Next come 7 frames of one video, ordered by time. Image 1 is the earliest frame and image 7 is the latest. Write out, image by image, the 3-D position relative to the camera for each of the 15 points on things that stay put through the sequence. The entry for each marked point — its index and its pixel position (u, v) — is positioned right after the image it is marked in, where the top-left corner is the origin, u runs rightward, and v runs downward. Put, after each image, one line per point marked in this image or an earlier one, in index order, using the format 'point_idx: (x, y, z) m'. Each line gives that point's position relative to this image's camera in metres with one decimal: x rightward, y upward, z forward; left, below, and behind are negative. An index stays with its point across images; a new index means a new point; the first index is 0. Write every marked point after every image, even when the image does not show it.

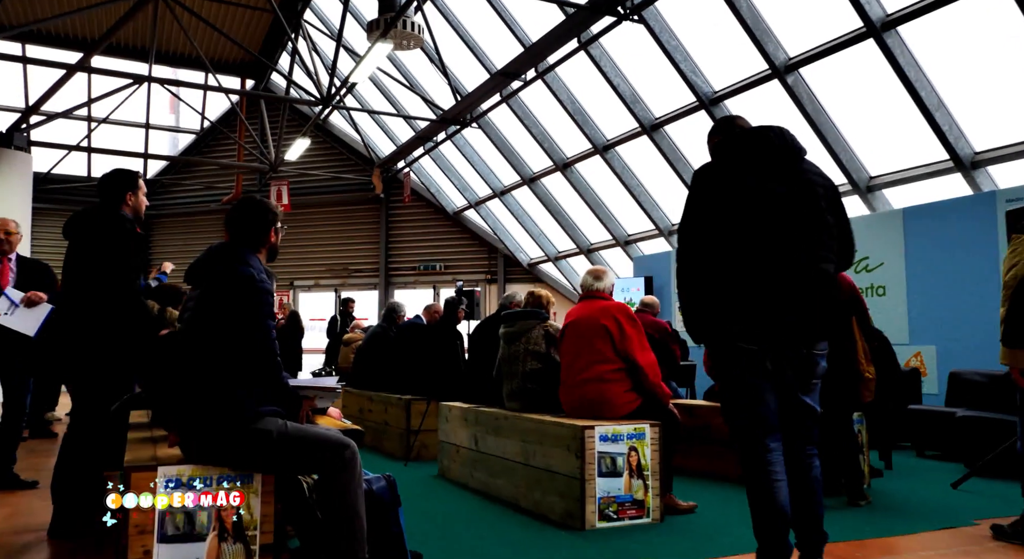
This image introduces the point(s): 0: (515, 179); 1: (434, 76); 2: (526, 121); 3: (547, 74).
0: (+0.1, +1.7, +12.4) m
1: (-1.3, +3.3, +11.7) m
2: (+0.2, +2.4, +10.8) m
3: (+0.5, +2.8, +9.7) m
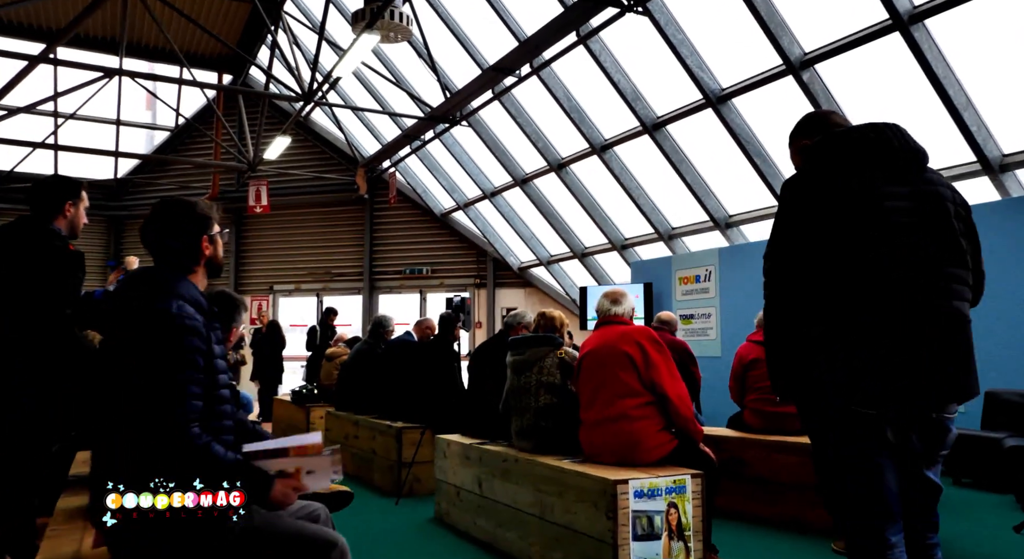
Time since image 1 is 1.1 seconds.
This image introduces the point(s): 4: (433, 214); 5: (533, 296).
0: (-0.1, +1.6, +11.9) m
1: (-1.4, +3.2, +11.1) m
2: (+0.1, +2.3, +10.3) m
3: (+0.4, +2.7, +9.2) m
4: (-1.6, +1.3, +14.5) m
5: (+0.4, -0.3, +14.0) m
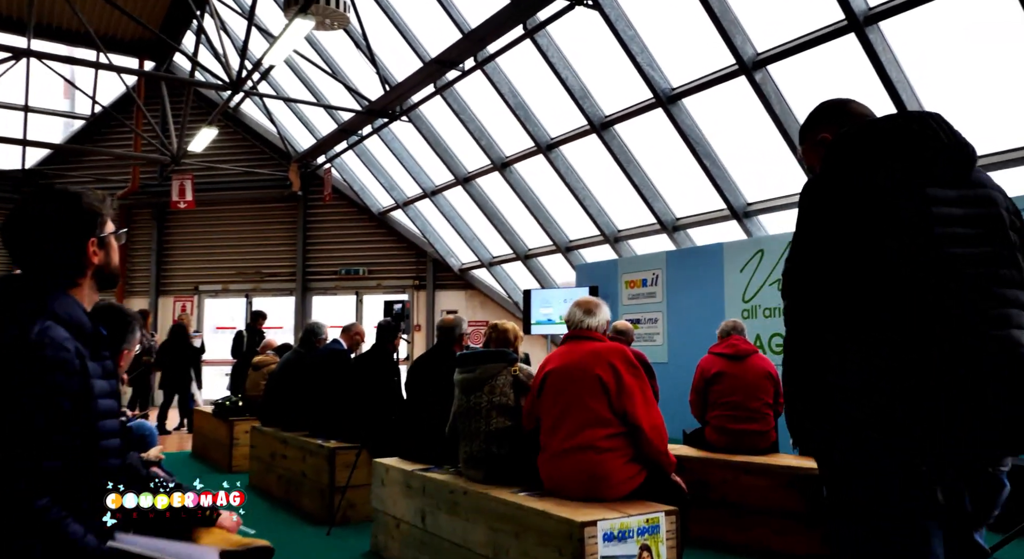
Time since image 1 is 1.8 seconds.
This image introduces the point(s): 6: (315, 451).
0: (-1.0, +1.6, +11.5) m
1: (-2.2, +3.2, +10.6) m
2: (-0.7, +2.3, +9.9) m
3: (-0.3, +2.6, +8.8) m
4: (-2.8, +1.3, +13.9) m
5: (-0.7, -0.4, +13.6) m
6: (-1.2, -1.1, +4.5) m
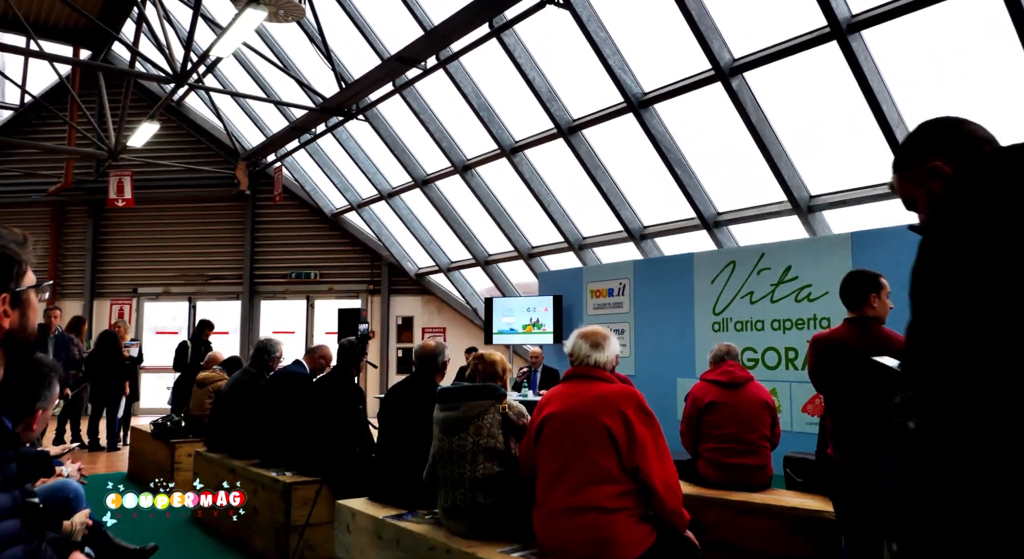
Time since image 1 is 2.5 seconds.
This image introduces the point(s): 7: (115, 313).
0: (-1.6, +1.5, +11.0) m
1: (-2.8, +3.1, +10.1) m
2: (-1.2, +2.2, +9.5) m
3: (-0.7, +2.5, +8.4) m
4: (-3.5, +1.2, +13.4) m
5: (-1.5, -0.5, +13.2) m
6: (-1.4, -1.2, +4.0) m
7: (-7.5, -0.6, +13.6) m
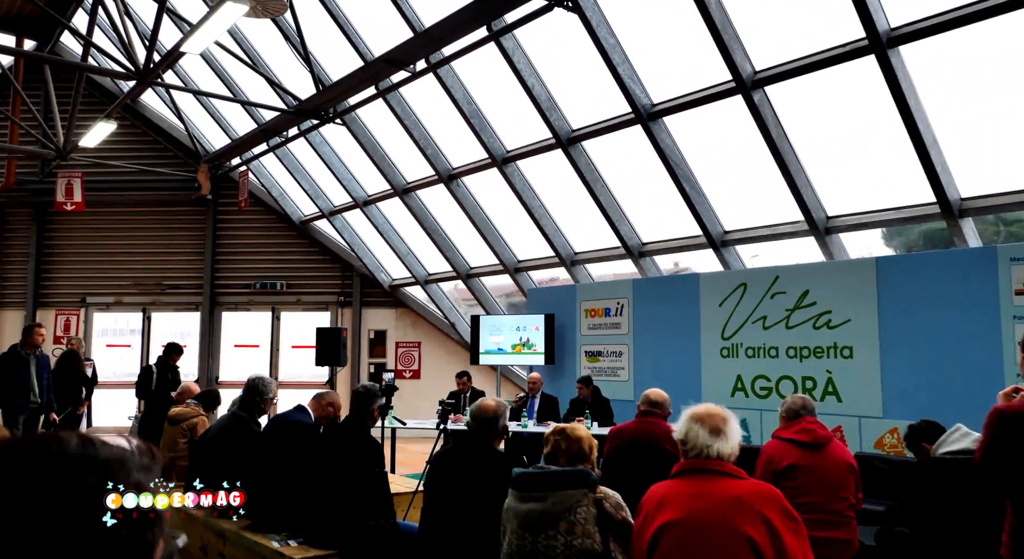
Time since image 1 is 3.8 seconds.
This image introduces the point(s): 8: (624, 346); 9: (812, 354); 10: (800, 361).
0: (-1.9, +1.3, +10.4) m
1: (-2.9, +2.9, +9.4) m
2: (-1.3, +2.0, +8.9) m
3: (-0.8, +2.3, +7.9) m
4: (-3.9, +1.0, +12.7) m
5: (-1.9, -0.7, +12.6) m
6: (-1.2, -1.3, +3.4) m
7: (-7.9, -0.8, +12.6) m
8: (+1.3, -0.7, +8.1) m
9: (+2.7, -0.7, +6.4) m
10: (+2.6, -0.7, +6.4) m
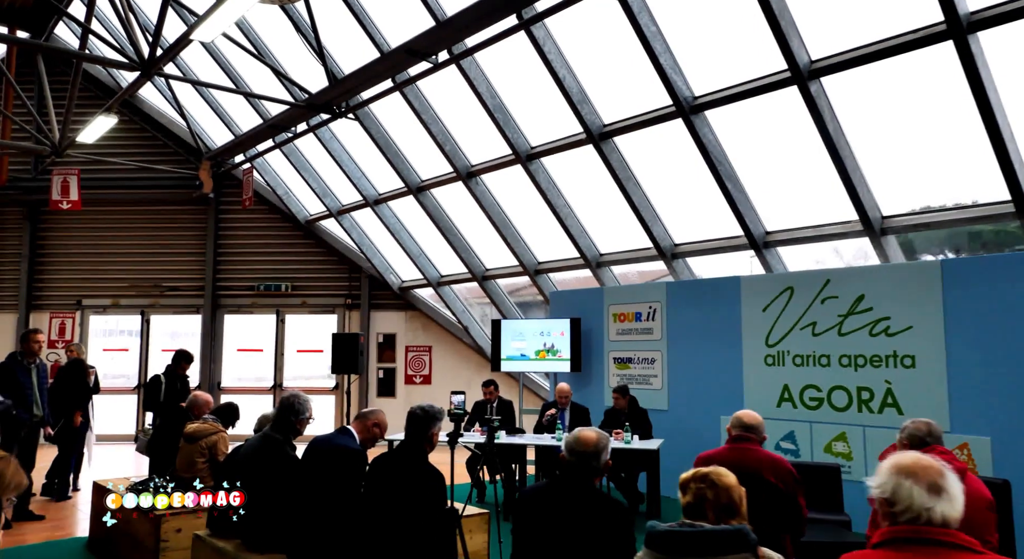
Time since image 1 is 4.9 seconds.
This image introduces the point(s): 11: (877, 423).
0: (-1.6, +1.3, +10.0) m
1: (-2.6, +2.9, +9.0) m
2: (-1.0, +1.9, +8.5) m
3: (-0.5, +2.3, +7.5) m
4: (-3.7, +1.0, +12.2) m
5: (-1.6, -0.7, +12.2) m
6: (-0.8, -1.4, +3.0) m
7: (-7.7, -0.8, +12.1) m
8: (+1.6, -0.8, +7.7) m
9: (+3.0, -0.7, +6.0) m
10: (+2.9, -0.8, +6.1) m
11: (+3.0, -1.2, +5.9) m
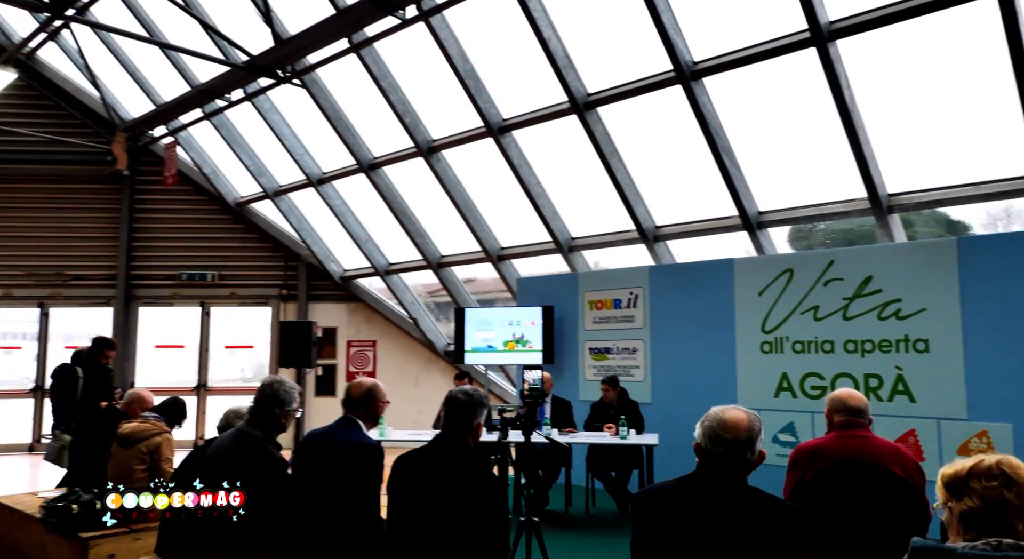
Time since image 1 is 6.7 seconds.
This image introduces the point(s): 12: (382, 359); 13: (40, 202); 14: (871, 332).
0: (-2.1, +1.5, +9.1) m
1: (-3.0, +3.1, +8.0) m
2: (-1.4, +2.1, +7.7) m
3: (-0.7, +2.5, +6.7) m
4: (-4.4, +1.2, +11.1) m
5: (-2.4, -0.5, +11.3) m
6: (-0.6, -1.2, +2.3) m
7: (-8.4, -0.6, +10.5) m
8: (+1.3, -0.6, +7.2) m
9: (+2.9, -0.5, +5.6) m
10: (+2.8, -0.6, +5.7) m
11: (+2.9, -1.0, +5.5) m
12: (-2.0, -1.3, +11.2) m
13: (-7.1, +1.2, +10.9) m
14: (+2.8, -0.4, +5.7) m
